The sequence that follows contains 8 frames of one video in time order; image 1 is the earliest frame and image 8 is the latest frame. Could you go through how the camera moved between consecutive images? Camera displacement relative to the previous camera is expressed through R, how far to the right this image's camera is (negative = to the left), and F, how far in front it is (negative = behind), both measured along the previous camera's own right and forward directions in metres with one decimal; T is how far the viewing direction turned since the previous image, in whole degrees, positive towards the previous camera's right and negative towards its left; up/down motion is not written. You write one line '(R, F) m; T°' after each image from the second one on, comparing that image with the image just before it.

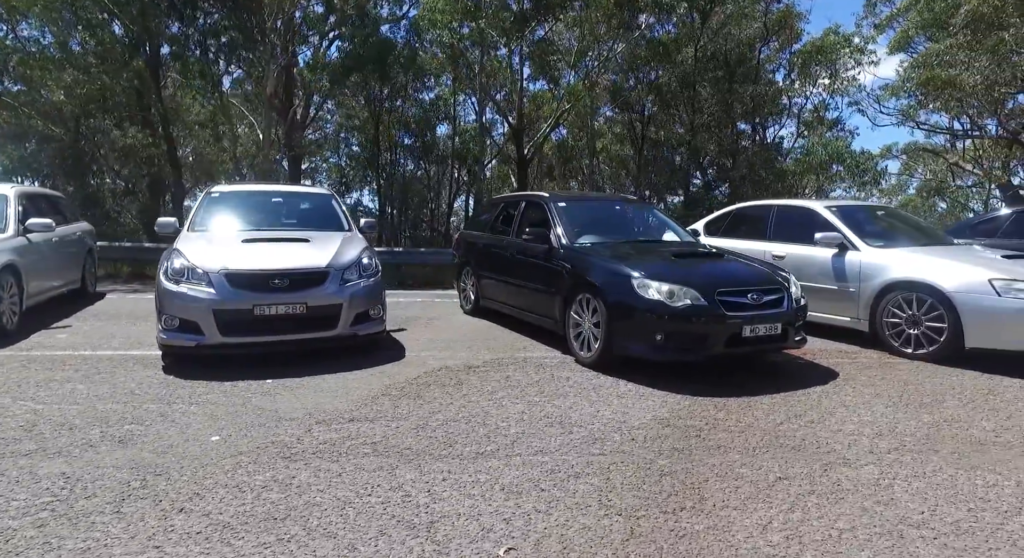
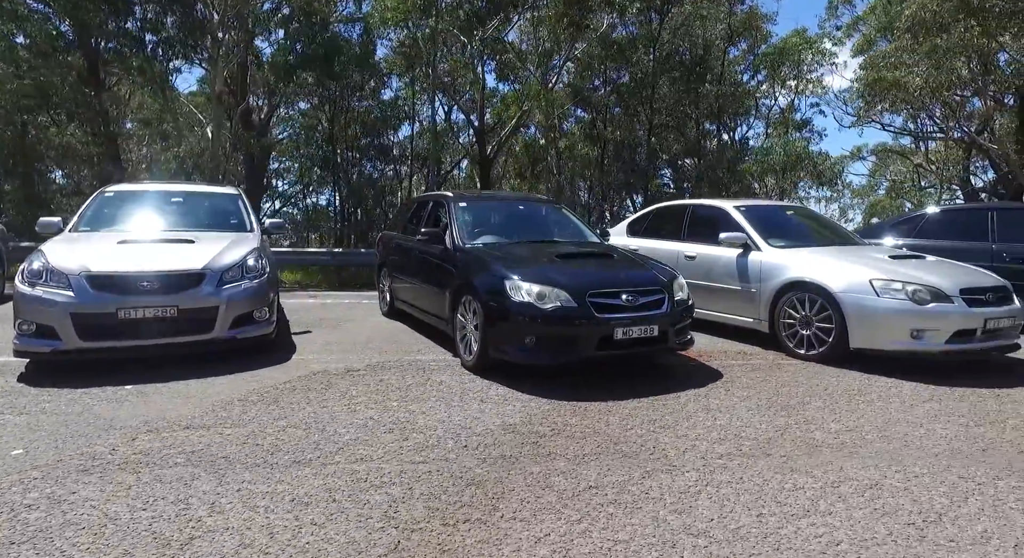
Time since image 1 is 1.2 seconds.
(+0.8, +0.1) m; +2°
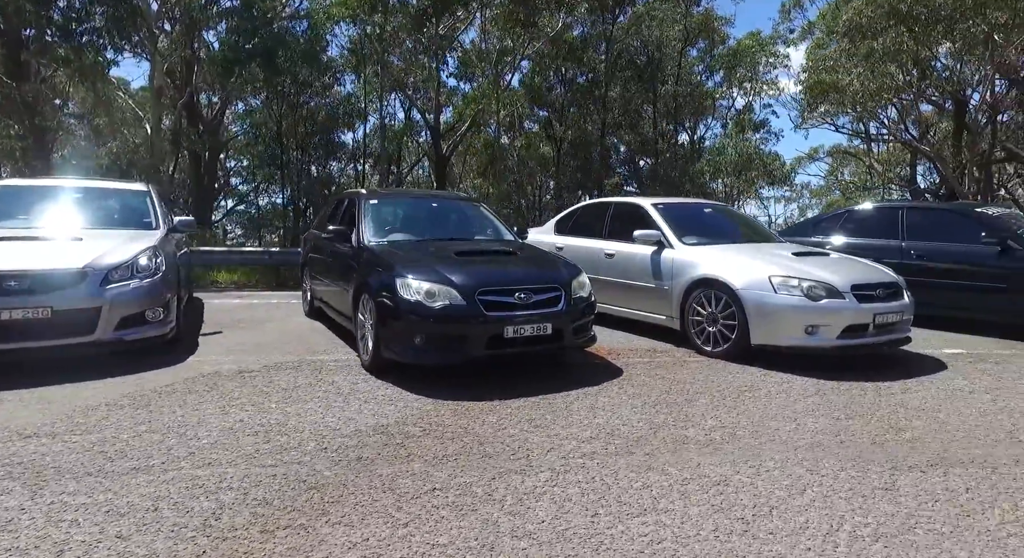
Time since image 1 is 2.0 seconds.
(+0.6, +0.1) m; +3°
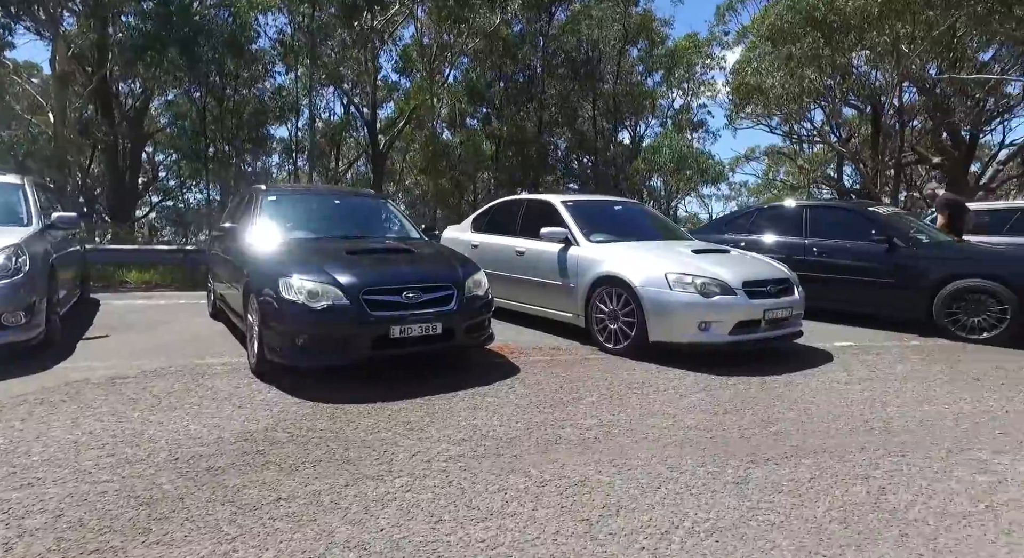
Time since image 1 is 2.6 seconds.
(+0.4, +0.1) m; +5°
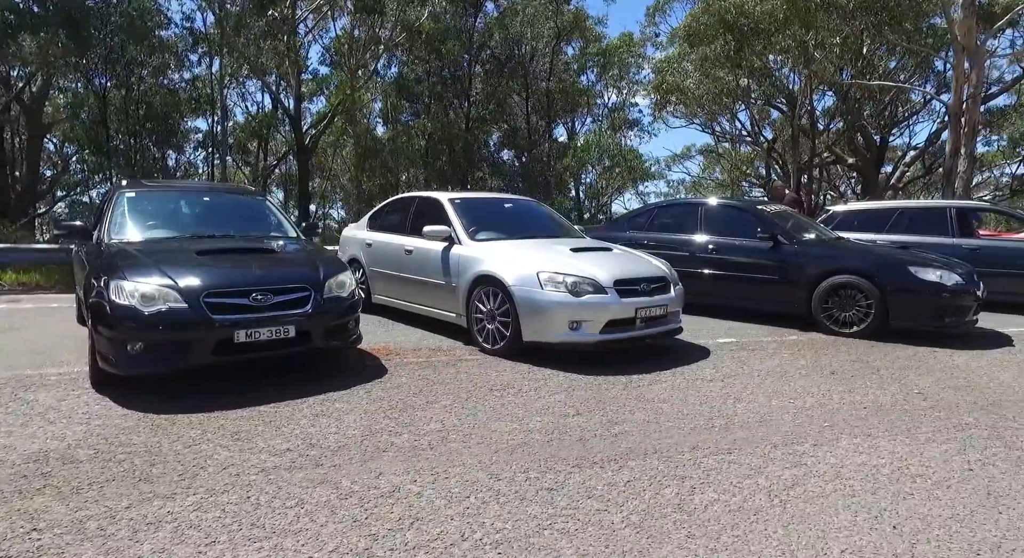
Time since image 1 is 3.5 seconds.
(+0.6, +0.1) m; +5°
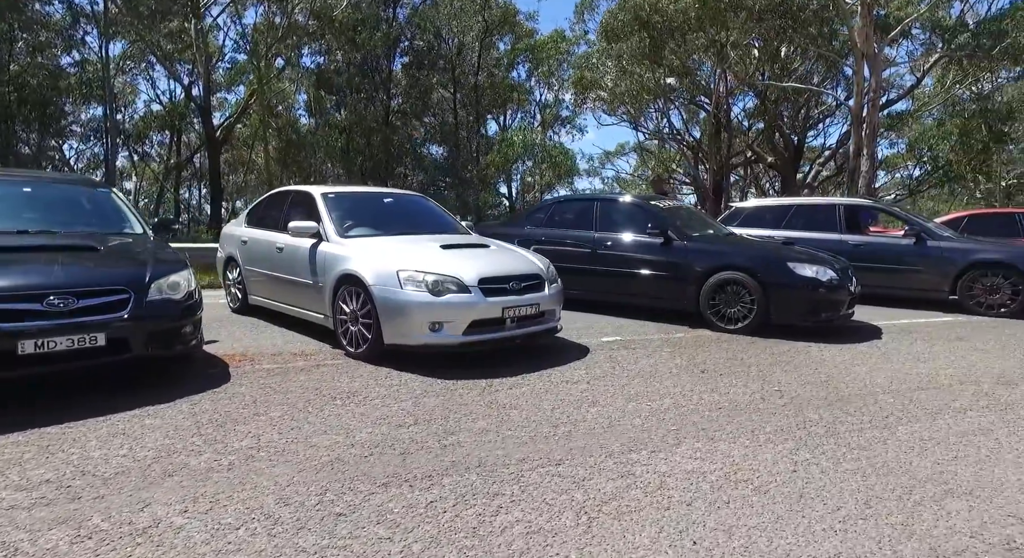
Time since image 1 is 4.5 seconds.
(+0.7, +0.2) m; +6°
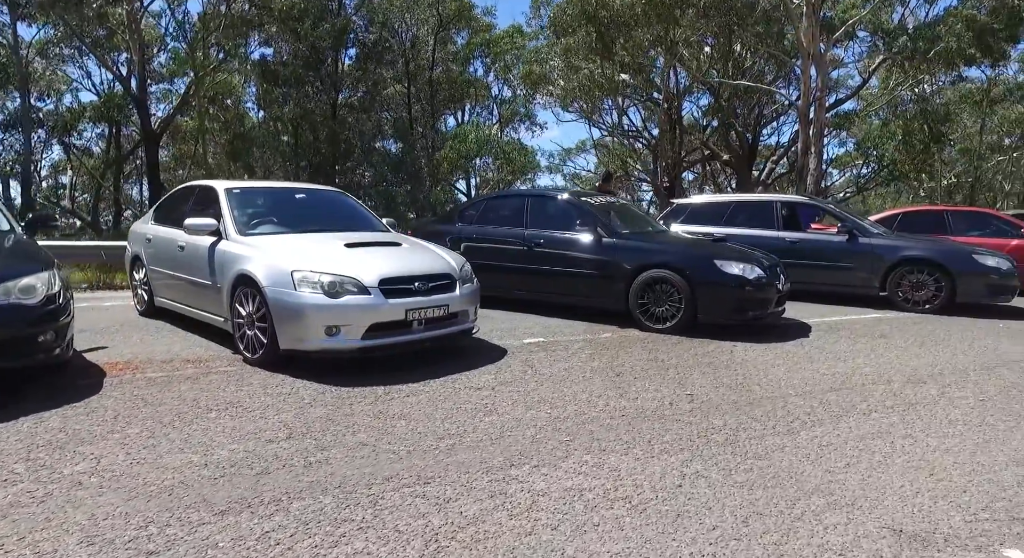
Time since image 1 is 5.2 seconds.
(+0.5, +0.2) m; +3°
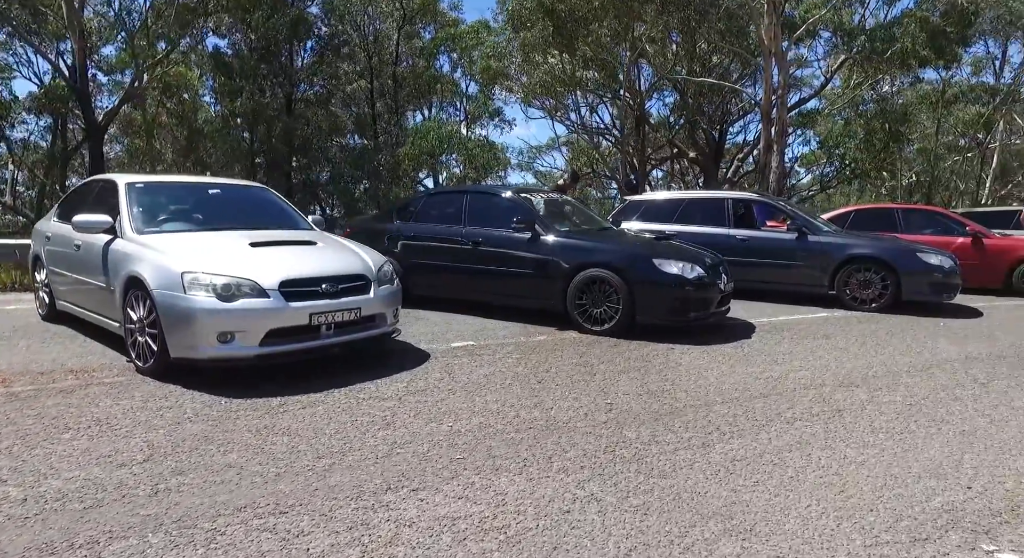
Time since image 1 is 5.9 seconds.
(+0.4, +0.3) m; +2°
